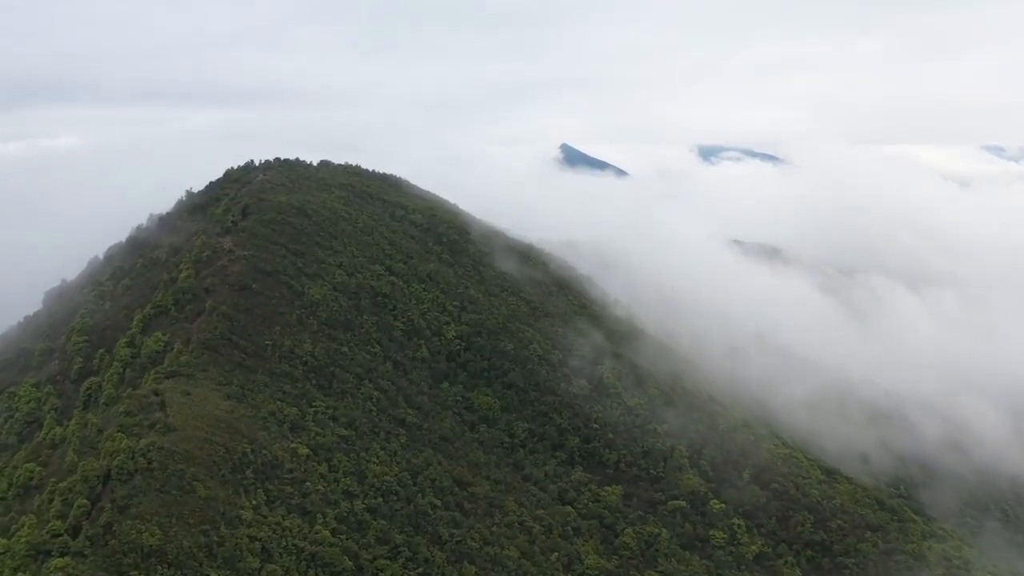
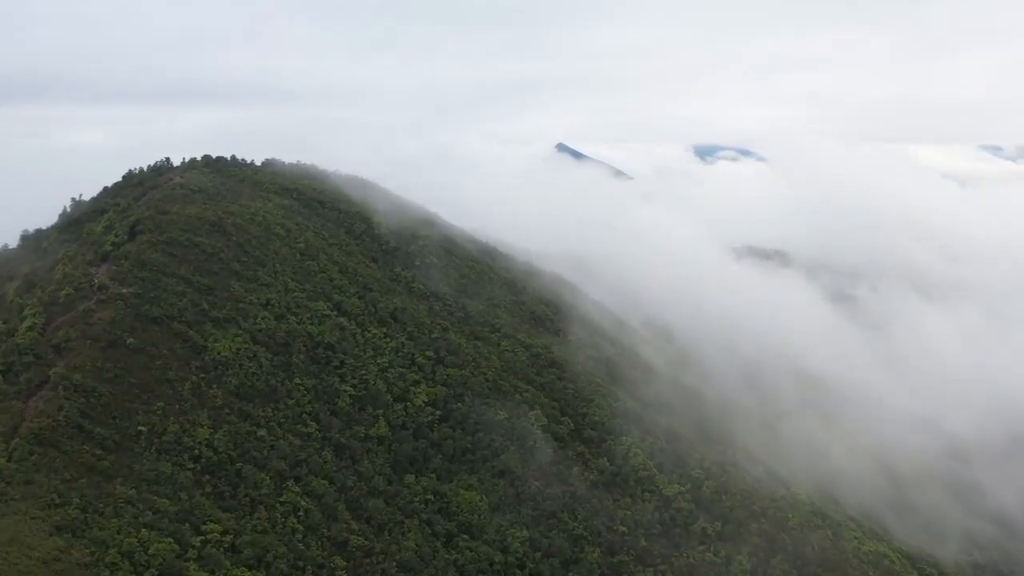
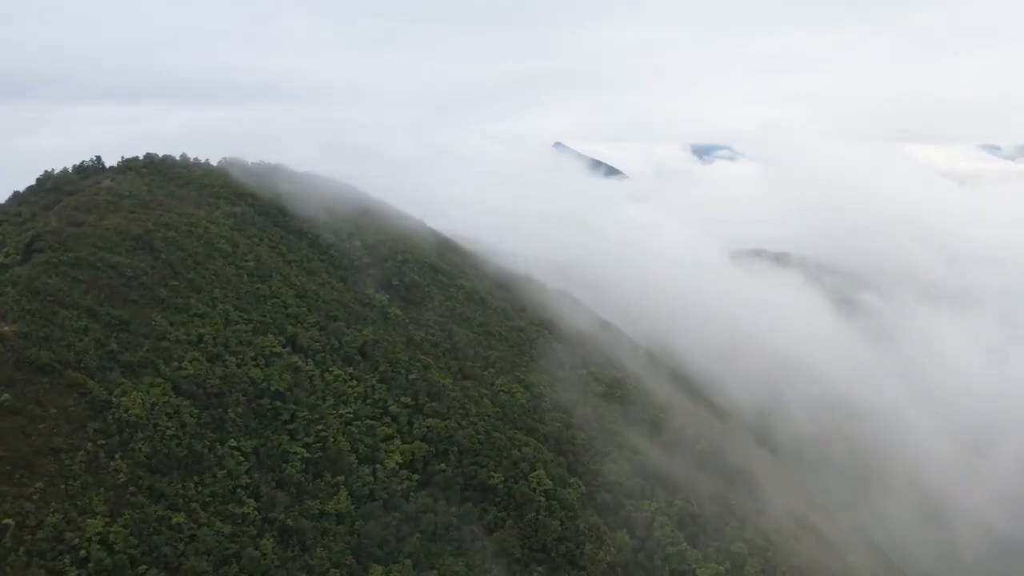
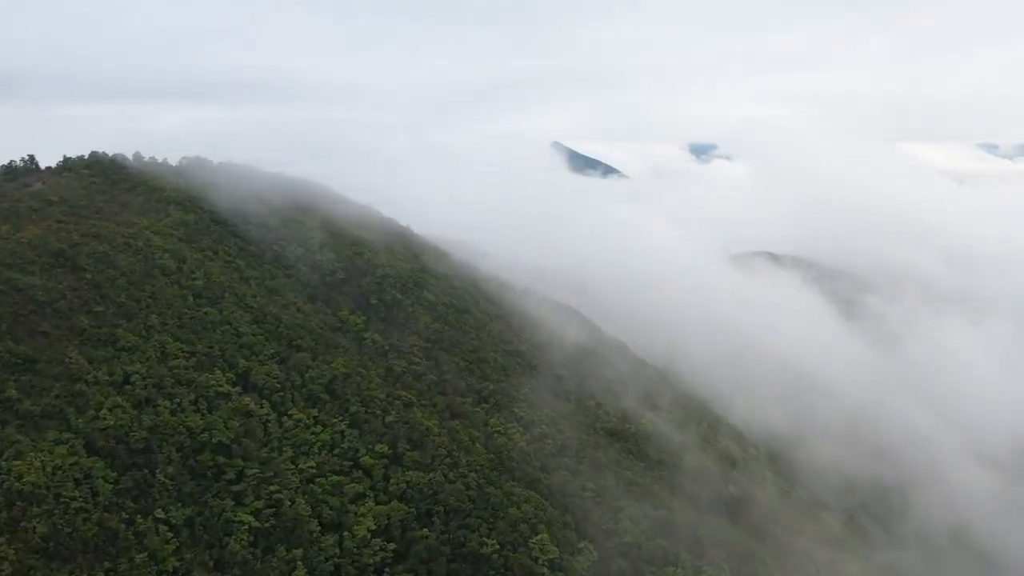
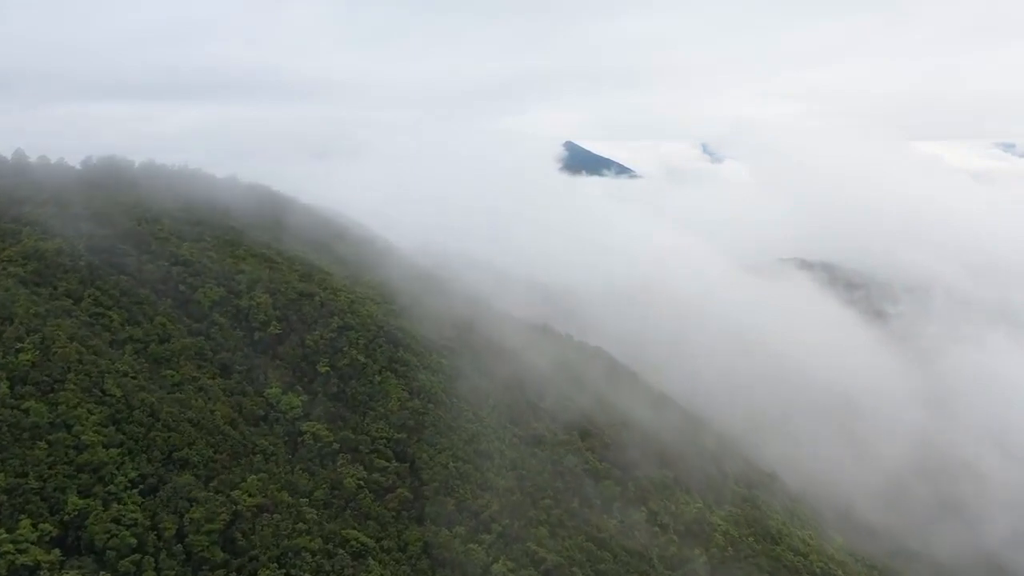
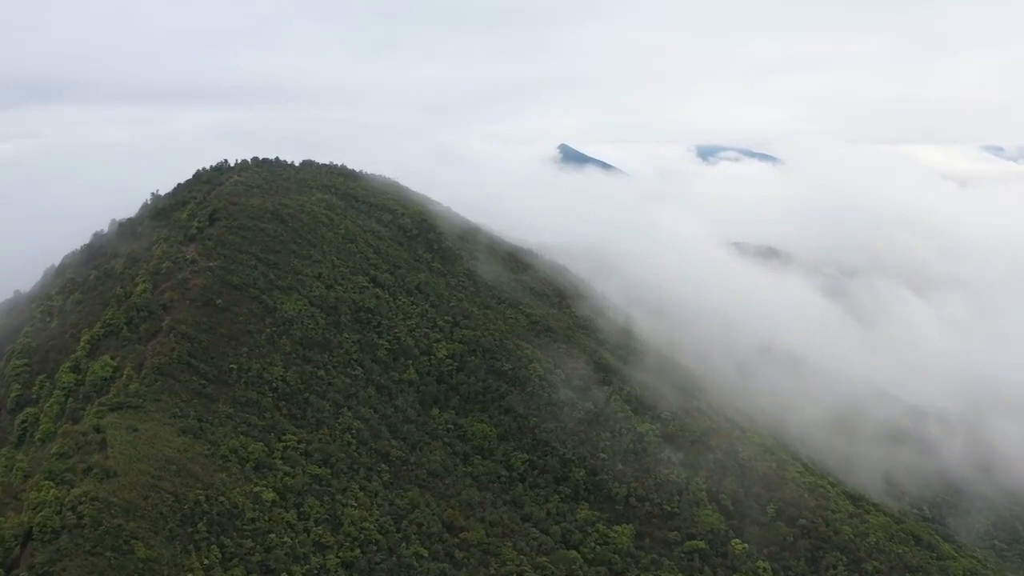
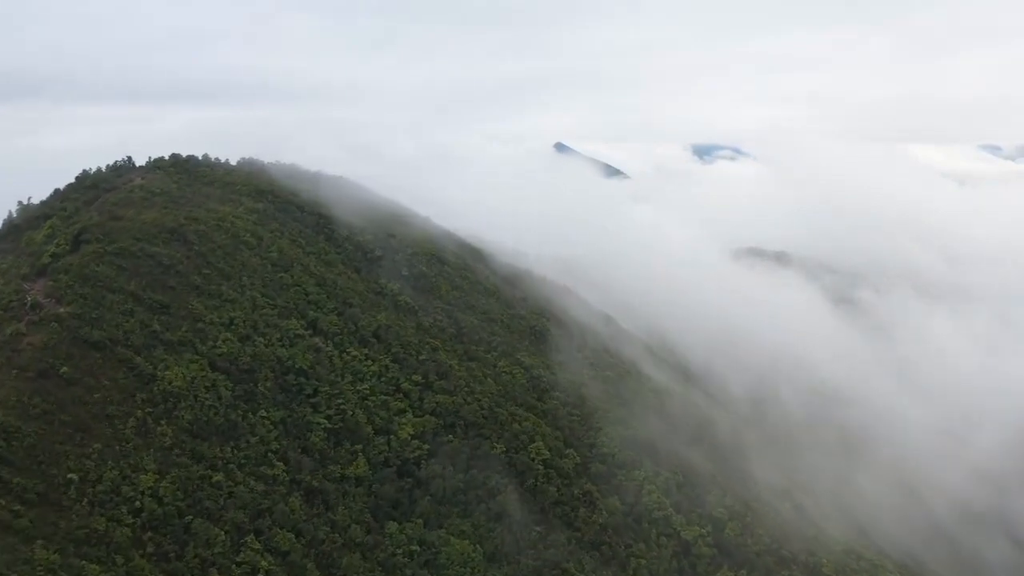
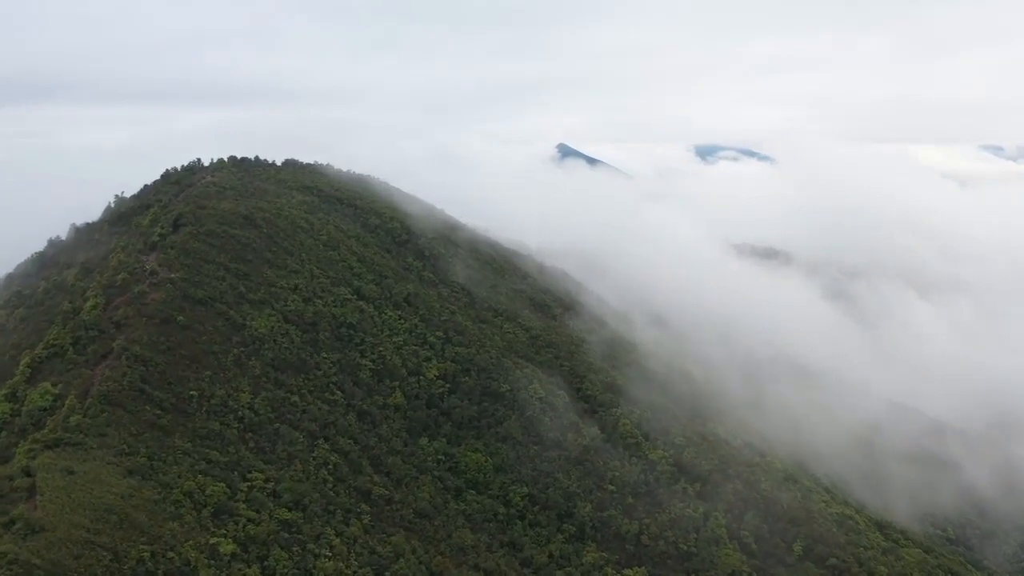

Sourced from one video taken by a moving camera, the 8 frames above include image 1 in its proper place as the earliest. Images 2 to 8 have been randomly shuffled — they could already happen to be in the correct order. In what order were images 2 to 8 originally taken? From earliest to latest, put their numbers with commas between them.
6, 8, 2, 7, 3, 4, 5
